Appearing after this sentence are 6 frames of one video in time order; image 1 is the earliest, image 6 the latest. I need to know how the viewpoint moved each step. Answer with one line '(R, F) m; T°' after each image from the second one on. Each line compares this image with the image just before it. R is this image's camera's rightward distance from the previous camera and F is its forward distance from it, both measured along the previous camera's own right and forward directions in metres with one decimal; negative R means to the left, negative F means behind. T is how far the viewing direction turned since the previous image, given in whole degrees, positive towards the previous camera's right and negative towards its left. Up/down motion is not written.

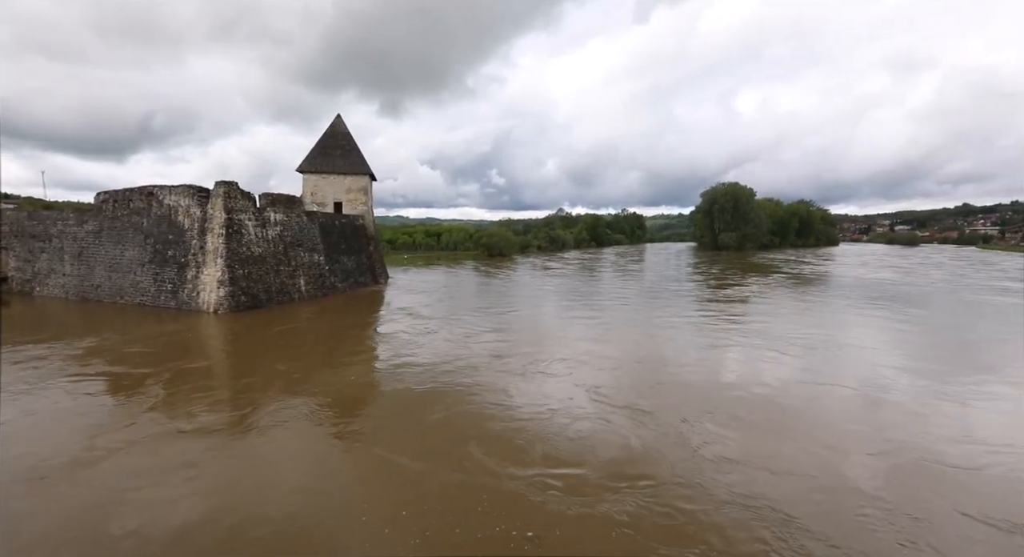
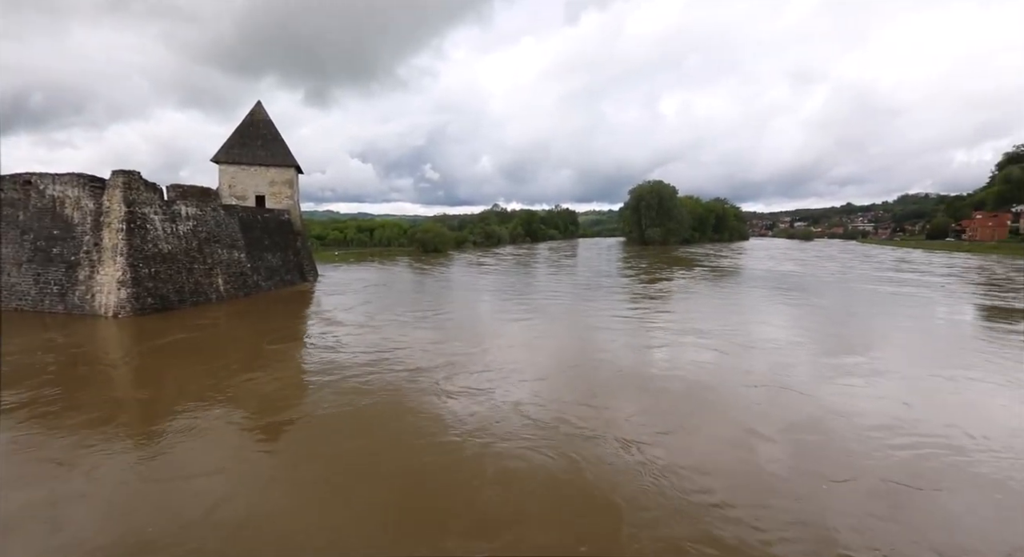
(0.0, +0.1) m; +8°
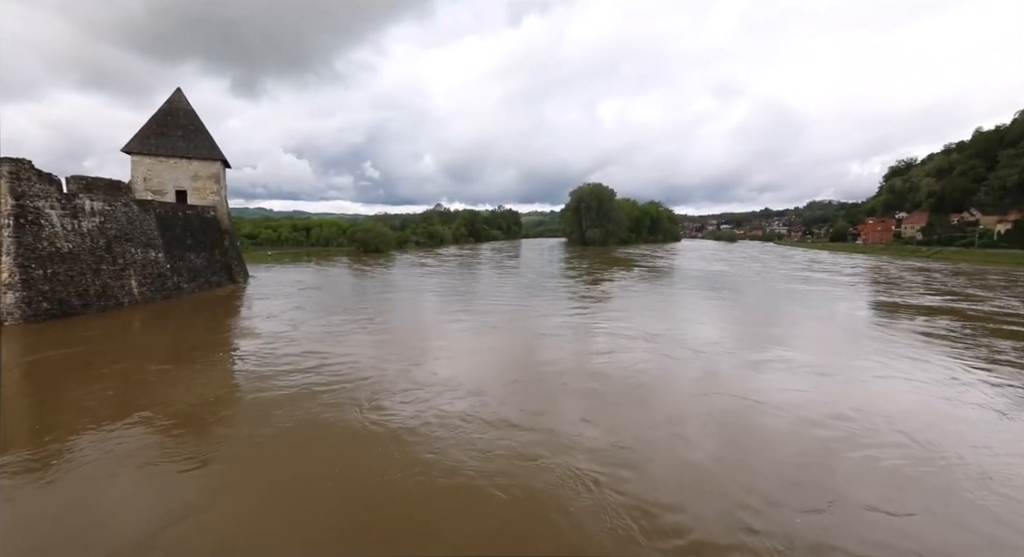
(0.0, +0.2) m; +7°
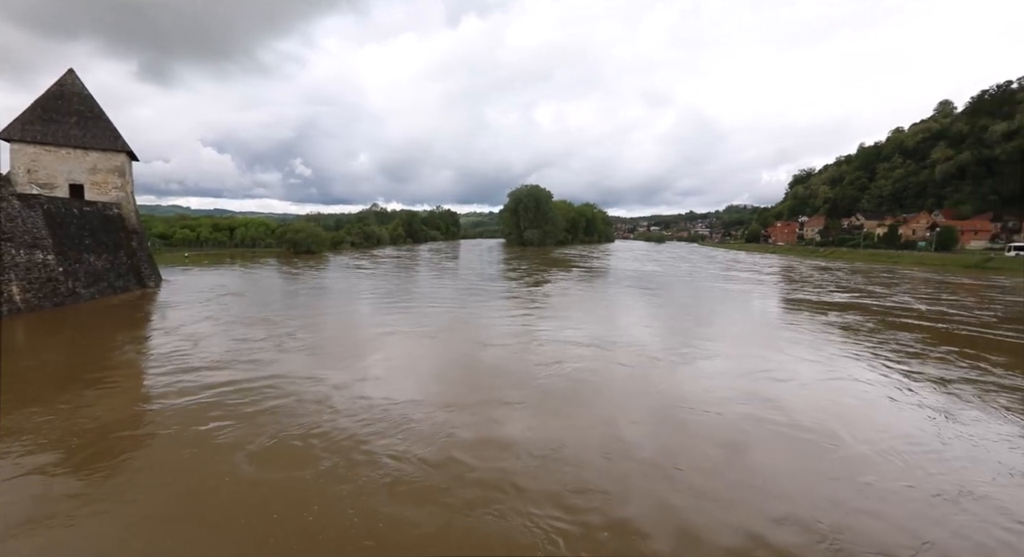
(0.0, +0.3) m; +7°
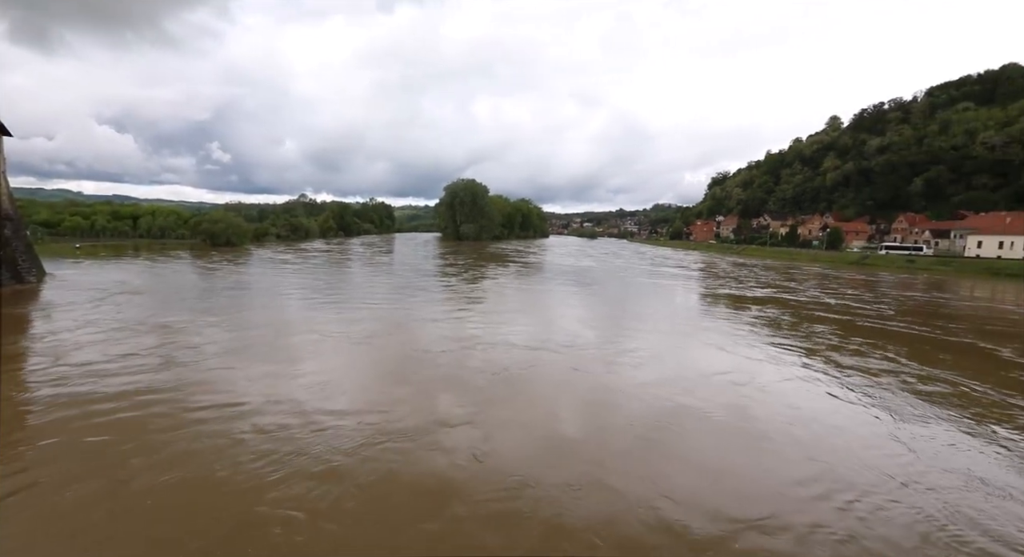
(-0.1, +0.6) m; +8°
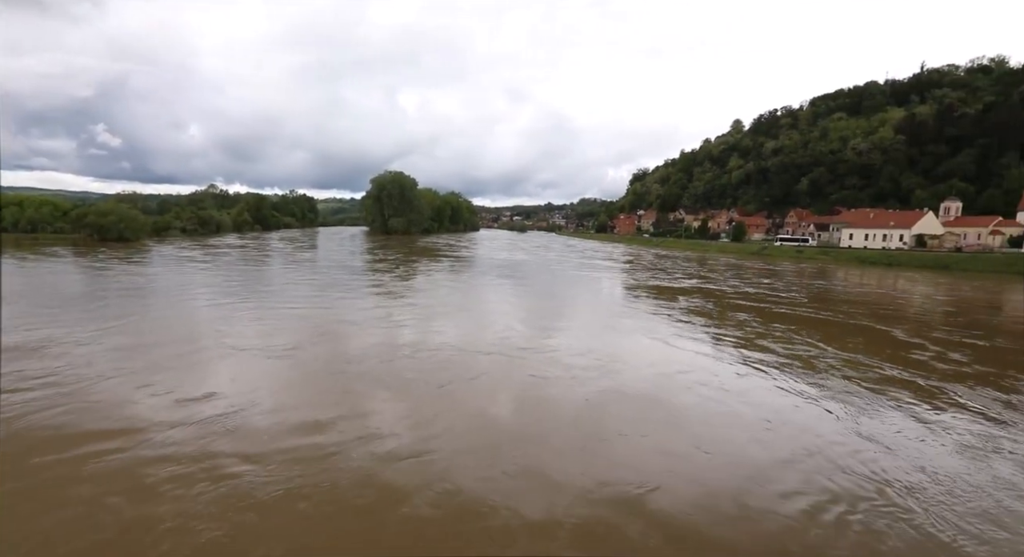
(-0.2, +1.1) m; +8°
